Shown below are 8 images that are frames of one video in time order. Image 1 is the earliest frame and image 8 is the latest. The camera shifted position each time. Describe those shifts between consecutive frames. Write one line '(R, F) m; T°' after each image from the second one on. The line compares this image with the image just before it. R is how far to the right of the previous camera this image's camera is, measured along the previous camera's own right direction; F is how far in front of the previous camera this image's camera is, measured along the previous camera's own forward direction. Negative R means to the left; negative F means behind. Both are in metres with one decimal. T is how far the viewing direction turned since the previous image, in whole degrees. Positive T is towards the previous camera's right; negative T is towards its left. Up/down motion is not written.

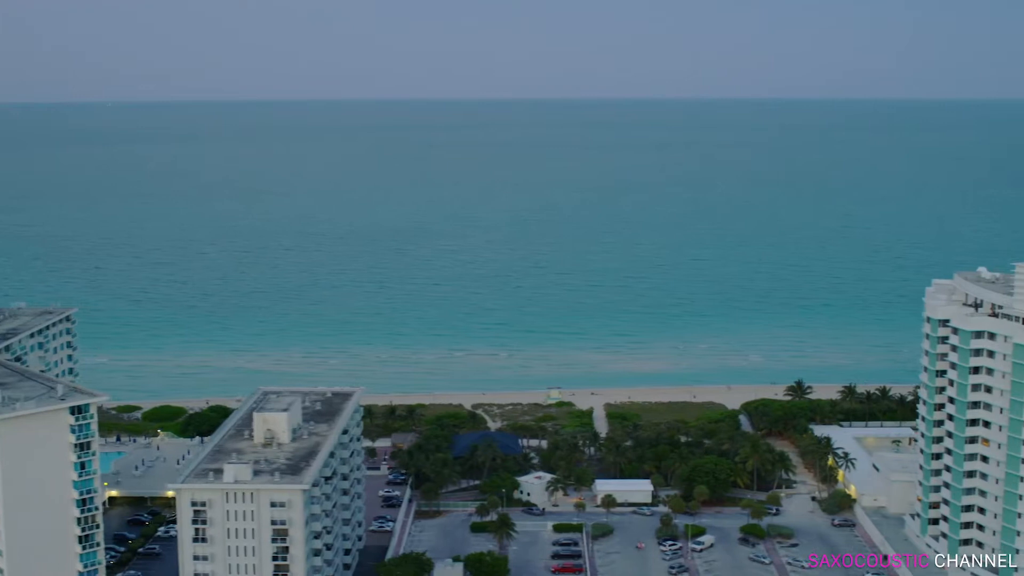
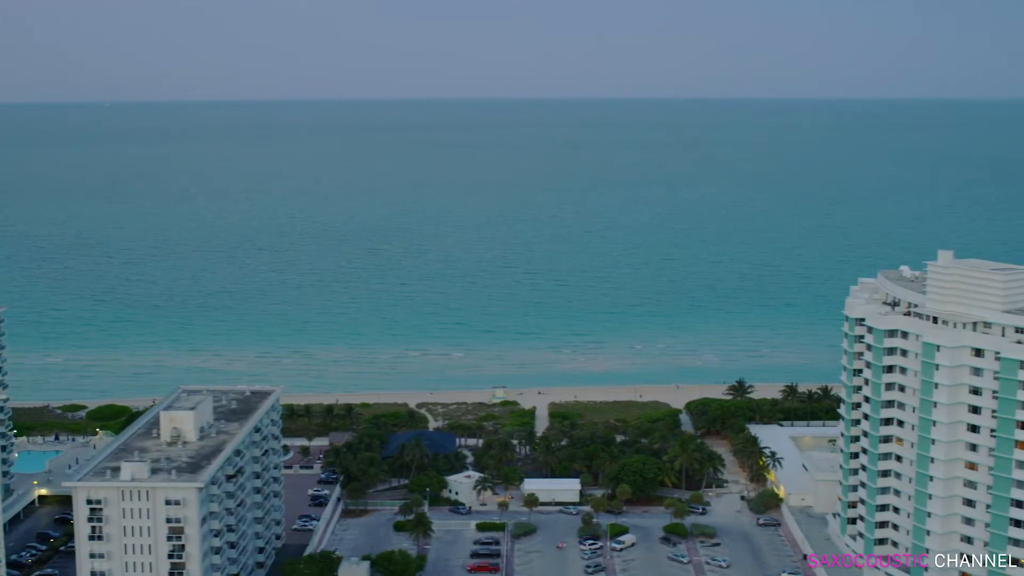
(+5.3, +0.2) m; 0°
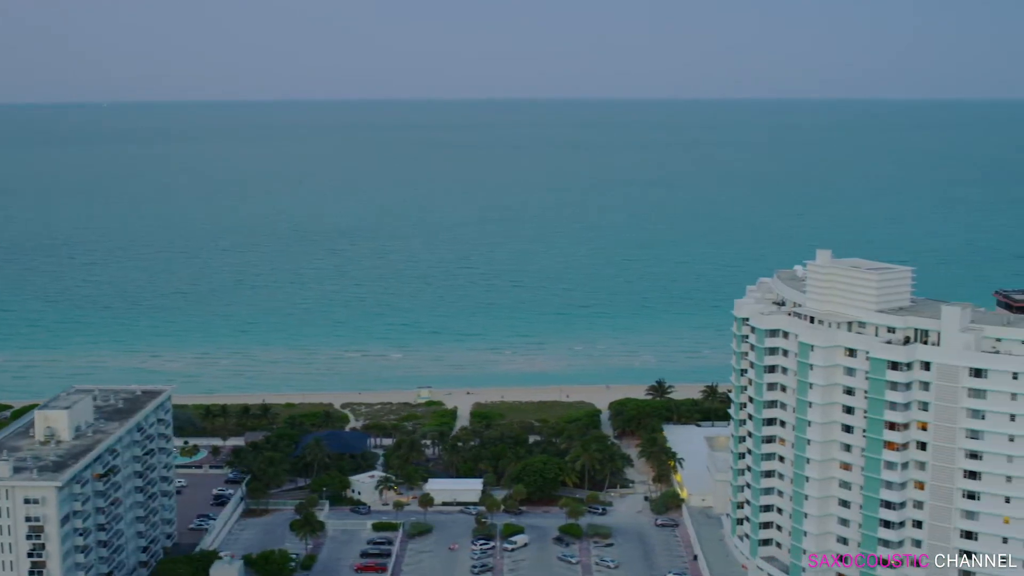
(+7.1, +0.2) m; 0°
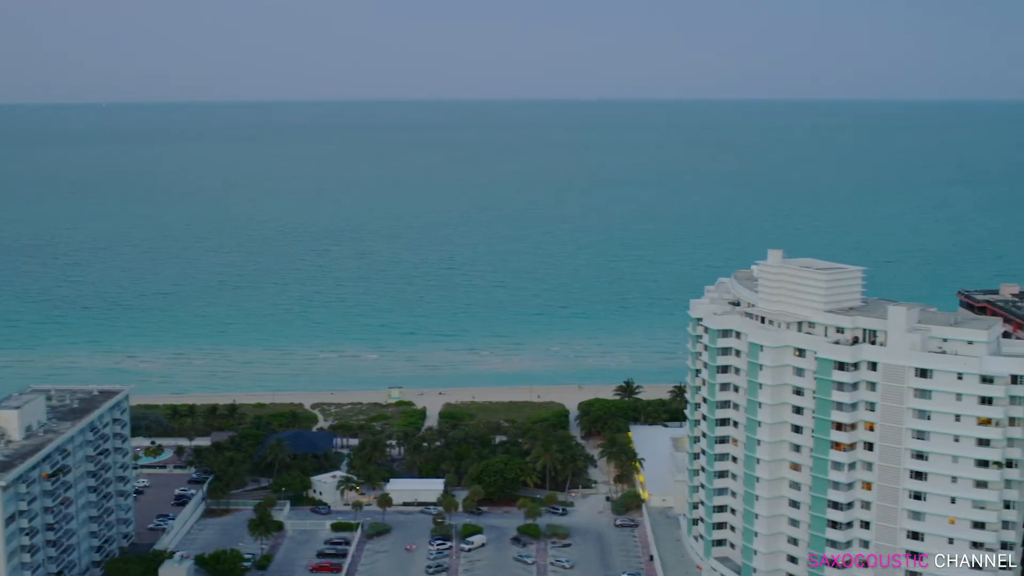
(+2.8, +0.1) m; 0°
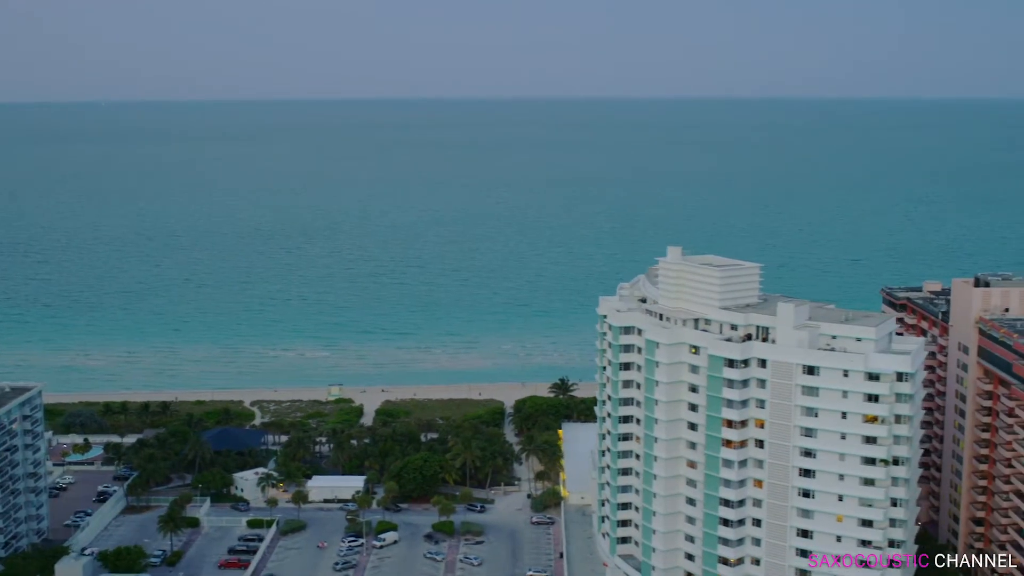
(+5.8, +0.1) m; 0°
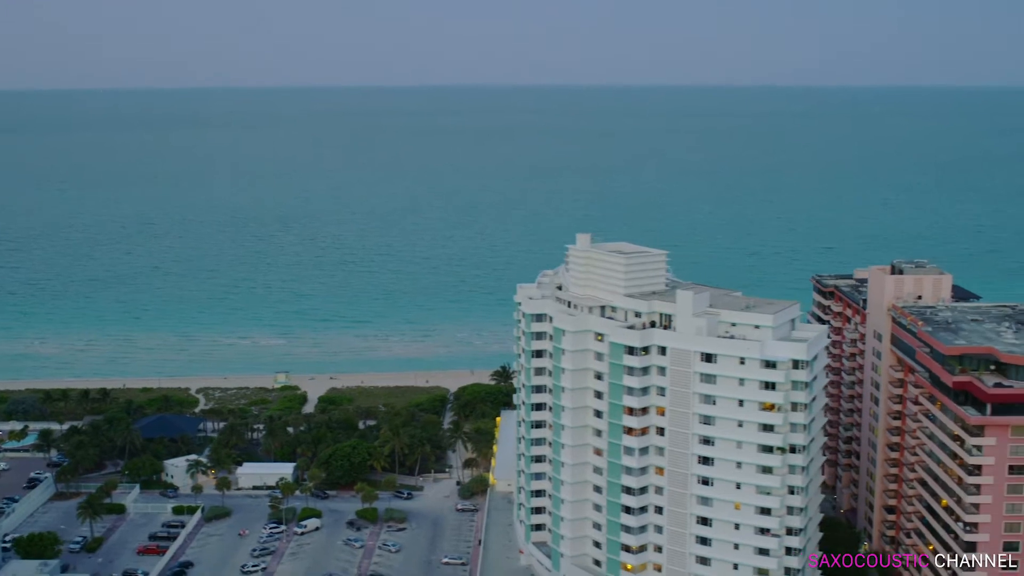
(+5.3, 0.0) m; 0°
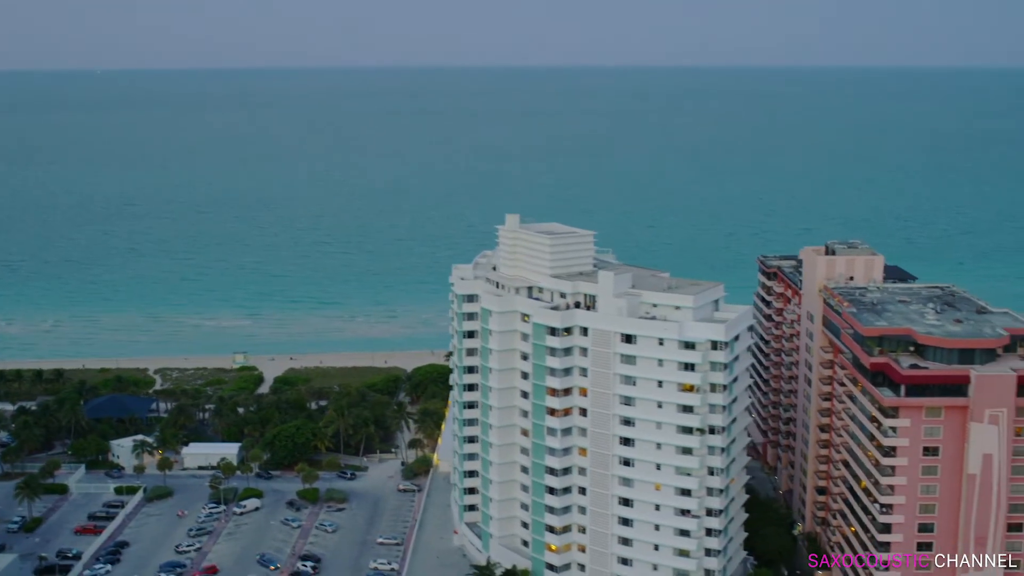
(+4.1, 0.0) m; 0°
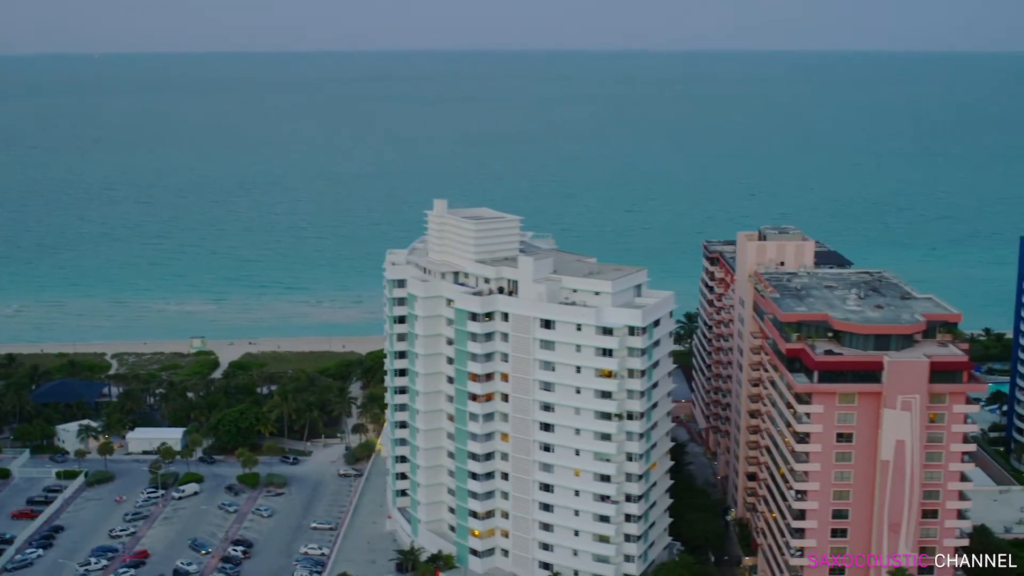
(+4.1, +0.1) m; 0°
